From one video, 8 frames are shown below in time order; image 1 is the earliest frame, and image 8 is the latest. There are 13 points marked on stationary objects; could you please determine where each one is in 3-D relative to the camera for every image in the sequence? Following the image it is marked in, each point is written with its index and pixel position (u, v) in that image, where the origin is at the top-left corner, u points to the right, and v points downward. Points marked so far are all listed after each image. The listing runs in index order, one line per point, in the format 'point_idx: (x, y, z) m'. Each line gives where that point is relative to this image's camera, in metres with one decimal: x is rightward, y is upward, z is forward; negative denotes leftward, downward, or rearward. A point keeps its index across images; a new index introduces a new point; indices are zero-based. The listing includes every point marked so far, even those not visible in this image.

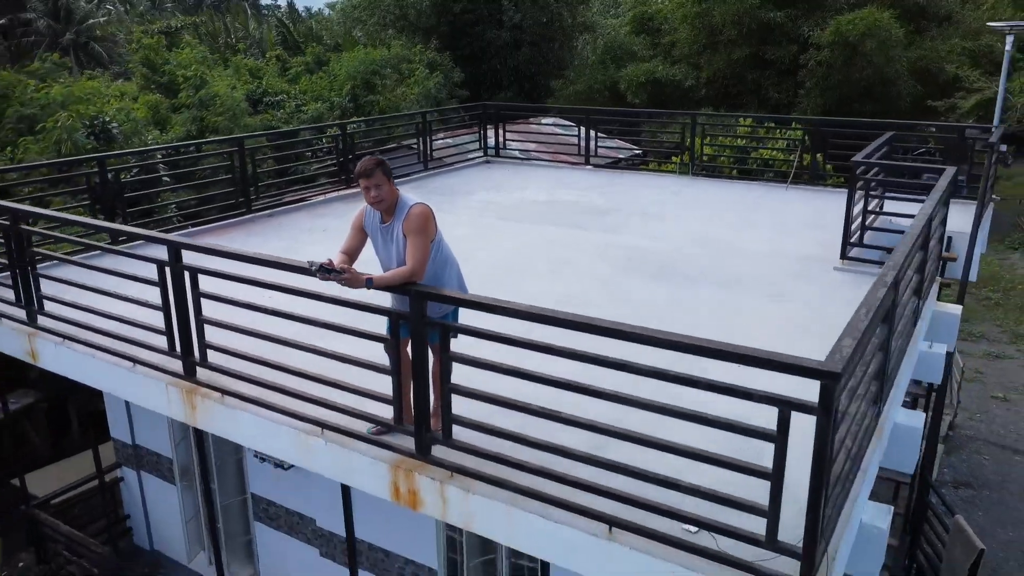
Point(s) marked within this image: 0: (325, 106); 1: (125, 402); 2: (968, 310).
0: (-4.3, +4.2, +18.2) m
1: (-2.7, -0.8, +5.3) m
2: (+7.0, -0.3, +12.1) m
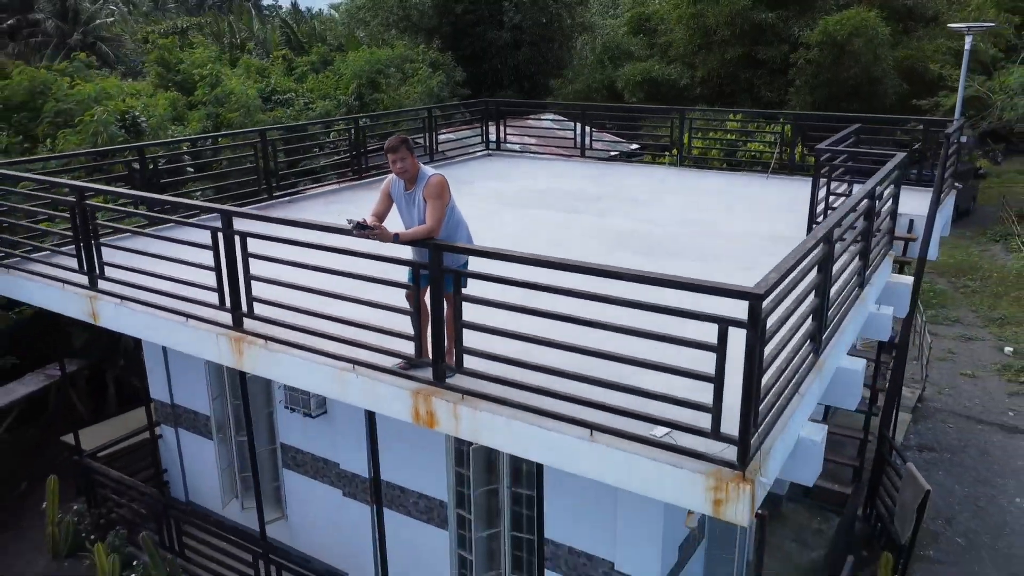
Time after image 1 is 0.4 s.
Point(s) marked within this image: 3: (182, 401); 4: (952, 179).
0: (-4.3, +4.4, +18.8) m
1: (-2.7, -0.6, +6.0) m
2: (+7.0, -0.1, +12.7) m
3: (-2.5, -0.9, +6.0) m
4: (+4.1, +1.0, +7.4) m
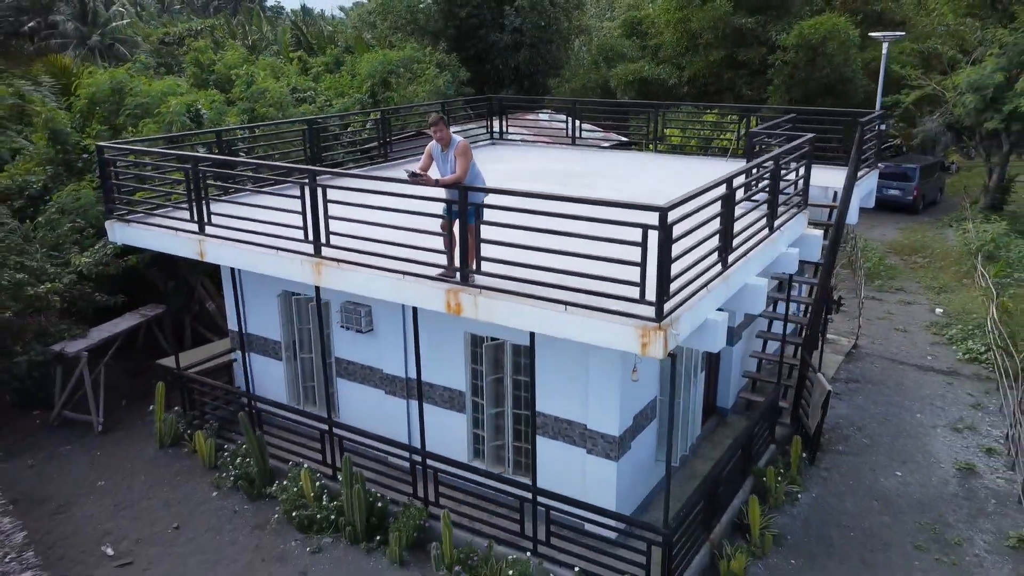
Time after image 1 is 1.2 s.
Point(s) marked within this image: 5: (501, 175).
0: (-4.3, +4.9, +20.5) m
1: (-2.6, -0.1, +7.7) m
2: (+7.0, +0.3, +14.4) m
3: (-2.5, -0.4, +7.8) m
4: (+4.1, +1.5, +9.1) m
5: (-0.1, +1.4, +9.7) m
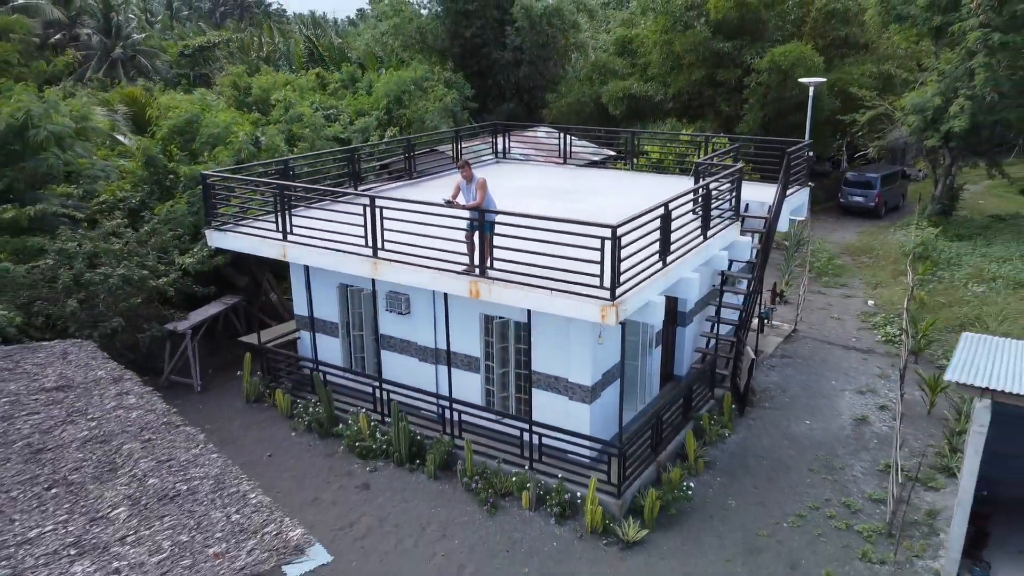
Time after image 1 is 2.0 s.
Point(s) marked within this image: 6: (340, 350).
0: (-4.2, +4.9, +22.9) m
1: (-2.6, -0.1, +10.1) m
2: (+7.1, +0.4, +16.8) m
3: (-2.5, -0.3, +10.1) m
4: (+4.1, +1.6, +11.5) m
5: (-0.1, +1.4, +12.0) m
6: (-2.2, -0.8, +10.1) m
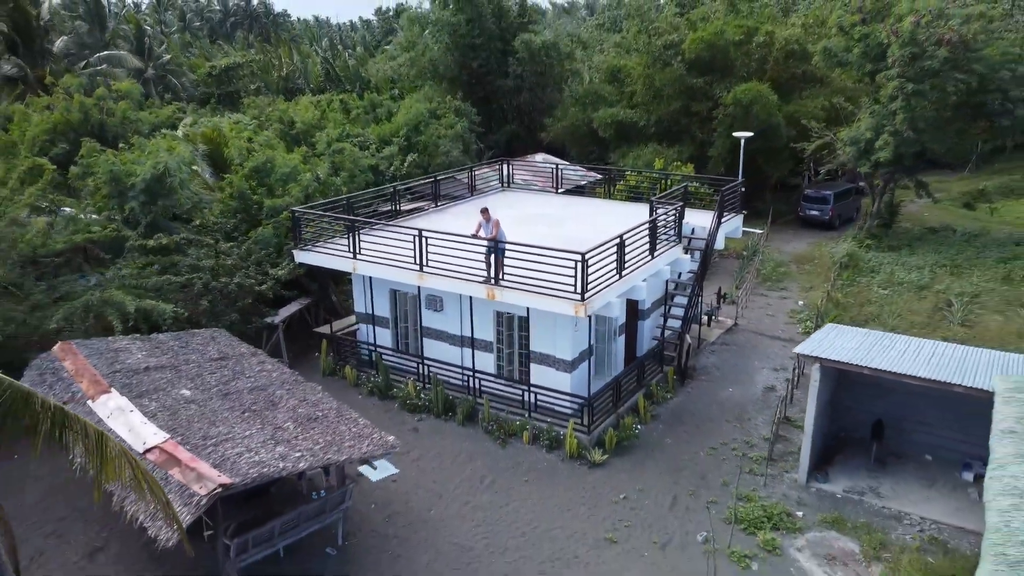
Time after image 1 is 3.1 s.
0: (-4.2, +4.8, +26.6) m
1: (-2.6, -0.1, +13.8) m
2: (+7.1, +0.3, +20.5) m
3: (-2.4, -0.4, +13.9) m
4: (+4.2, +1.5, +15.2) m
5: (0.0, +1.4, +15.7) m
6: (-2.1, -0.9, +13.8) m
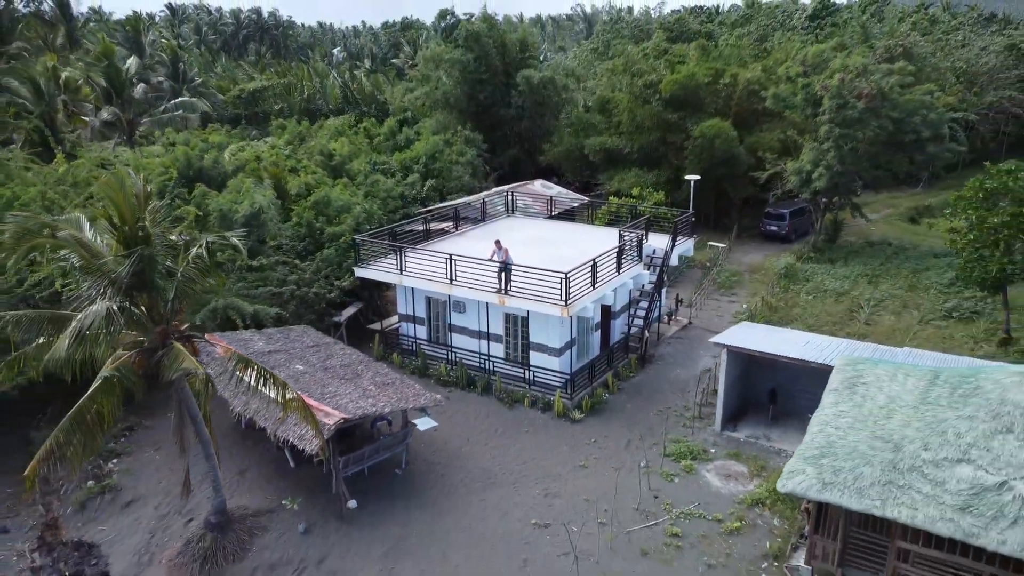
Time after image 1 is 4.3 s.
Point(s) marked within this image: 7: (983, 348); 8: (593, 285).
0: (-4.1, +4.7, +31.3) m
1: (-2.5, -0.3, +18.5) m
2: (+7.2, +0.1, +25.2) m
3: (-2.3, -0.6, +18.6) m
4: (+4.3, +1.3, +19.9) m
5: (+0.1, +1.2, +20.5) m
6: (-2.0, -1.0, +18.5) m
7: (+11.2, -1.4, +18.8) m
8: (+1.7, 0.0, +16.3) m
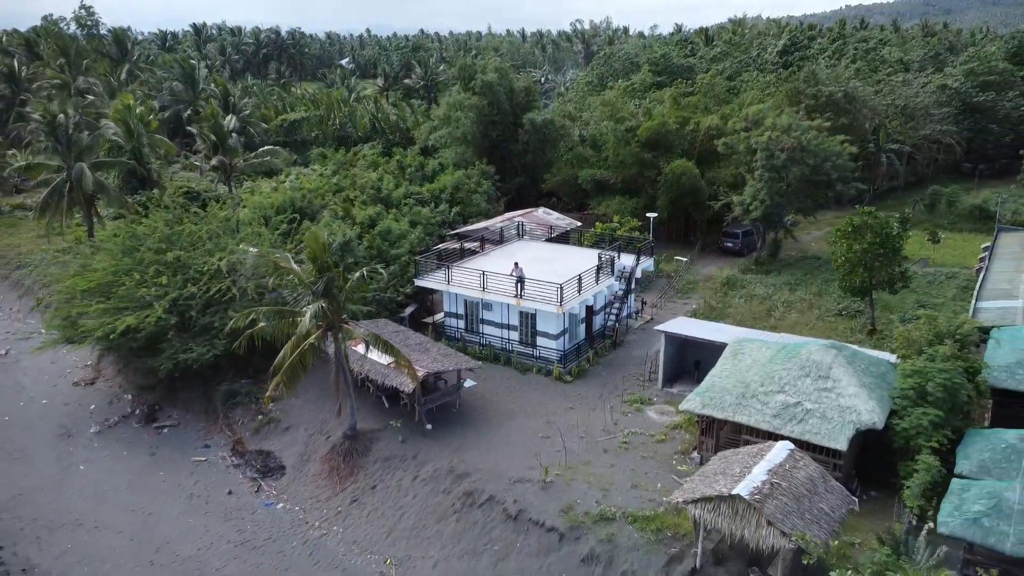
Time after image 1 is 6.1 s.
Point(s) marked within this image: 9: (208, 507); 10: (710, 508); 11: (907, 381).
0: (-3.7, +4.4, +39.5) m
1: (-2.1, -0.5, +26.6) m
2: (+7.6, -0.1, +33.3) m
3: (-1.9, -0.8, +26.7) m
4: (+4.7, +1.1, +28.0) m
5: (+0.5, +1.0, +28.6) m
6: (-1.6, -1.2, +26.6) m
7: (+11.6, -1.6, +26.9) m
8: (+2.1, -0.2, +24.4) m
9: (-7.4, -5.3, +19.3) m
10: (+3.6, -4.0, +14.4) m
11: (+8.9, -2.1, +17.9) m
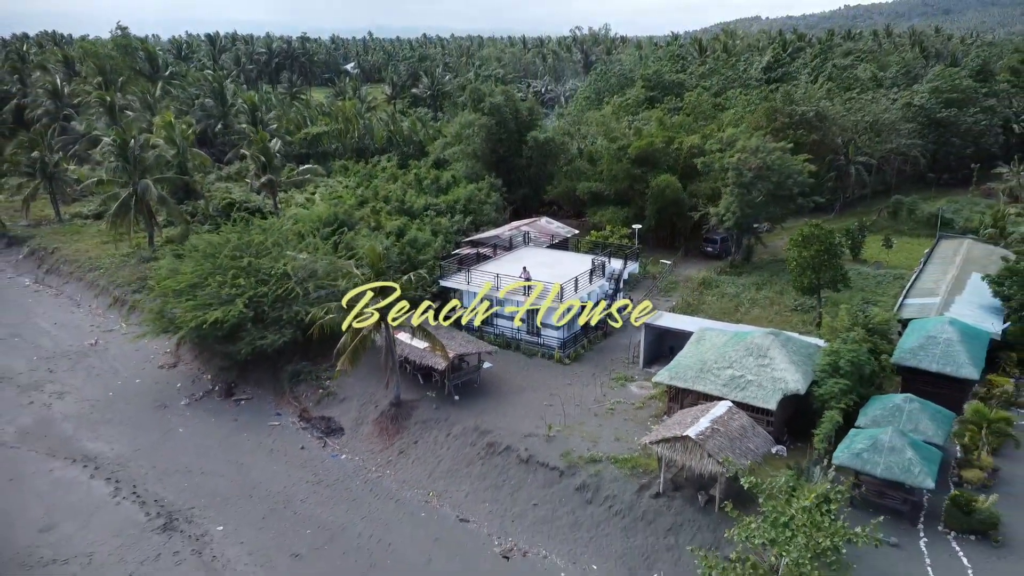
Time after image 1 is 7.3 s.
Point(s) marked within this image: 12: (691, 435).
0: (-3.3, +4.5, +45.0) m
1: (-1.7, -0.5, +32.1) m
2: (+8.0, -0.1, +38.8) m
3: (-1.6, -0.7, +32.2) m
4: (+5.0, +1.2, +33.5) m
5: (+0.8, +1.0, +34.1) m
6: (-1.3, -1.2, +32.1) m
7: (+11.9, -1.6, +32.4) m
8: (+2.4, -0.1, +29.9) m
9: (-7.0, -5.3, +24.8) m
10: (+3.9, -4.0, +19.9) m
11: (+9.3, -2.1, +23.4) m
12: (+4.4, -3.6, +19.3) m
